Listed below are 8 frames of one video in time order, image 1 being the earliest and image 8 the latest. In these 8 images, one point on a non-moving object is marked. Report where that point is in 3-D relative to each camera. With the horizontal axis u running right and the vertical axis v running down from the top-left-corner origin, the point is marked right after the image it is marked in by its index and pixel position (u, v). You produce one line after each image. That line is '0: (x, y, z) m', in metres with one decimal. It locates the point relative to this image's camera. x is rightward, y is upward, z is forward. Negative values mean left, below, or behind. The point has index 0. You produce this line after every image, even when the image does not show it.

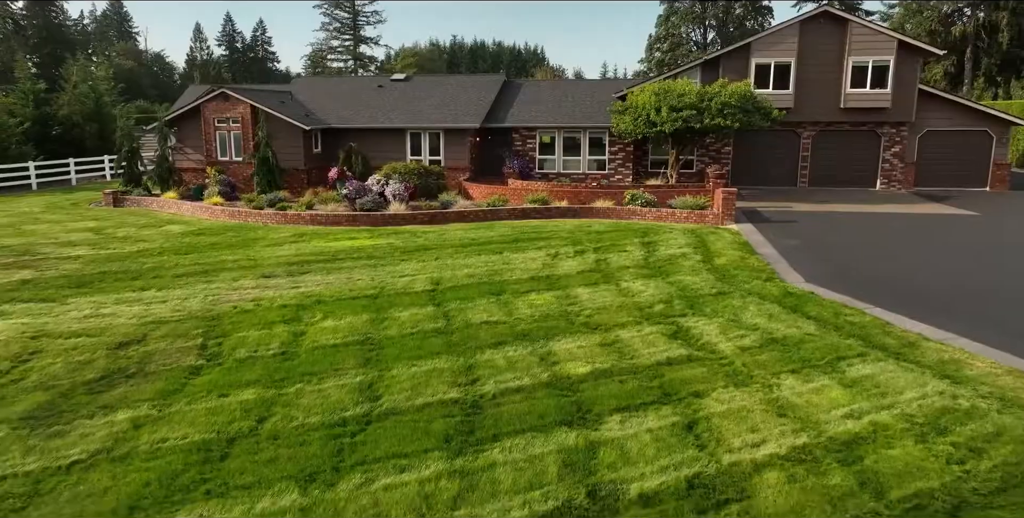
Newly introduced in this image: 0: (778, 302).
0: (+3.3, -0.6, +9.9) m
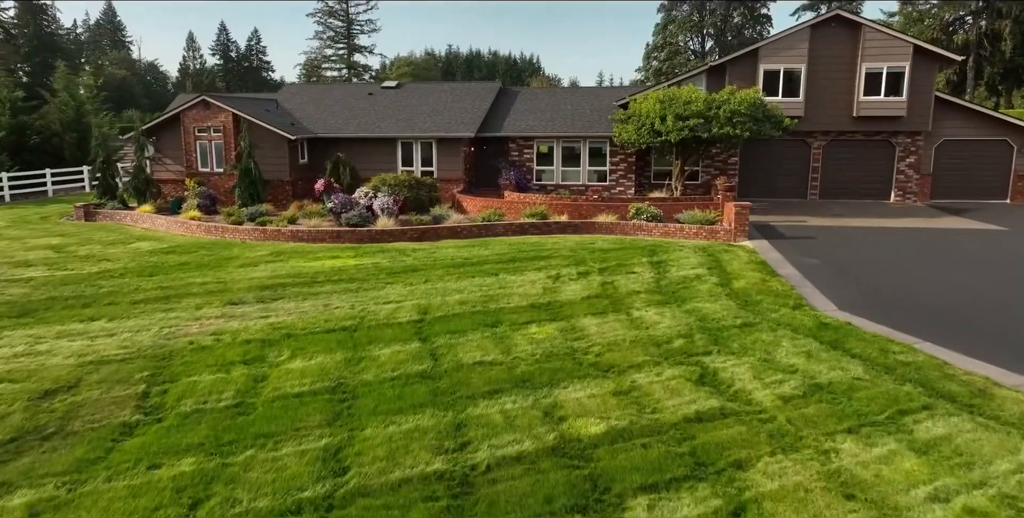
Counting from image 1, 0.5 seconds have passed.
0: (+3.3, -0.9, +8.6) m
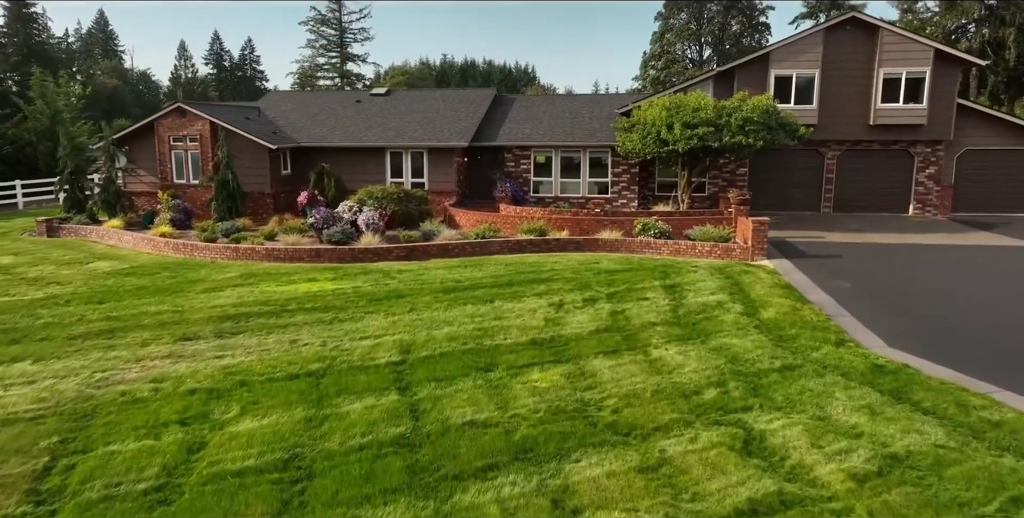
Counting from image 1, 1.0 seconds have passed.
0: (+3.3, -1.2, +7.2) m
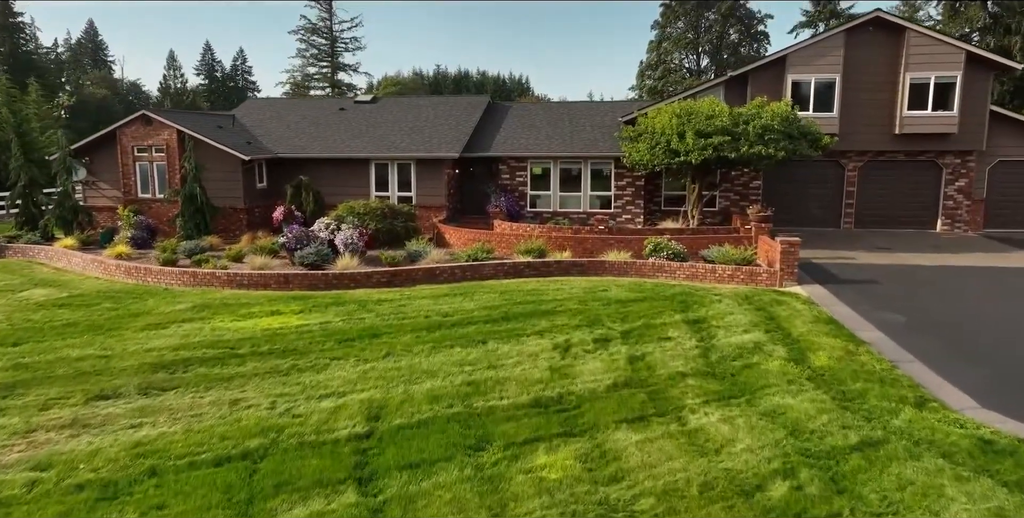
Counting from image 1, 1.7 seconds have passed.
0: (+3.3, -1.5, +5.4) m
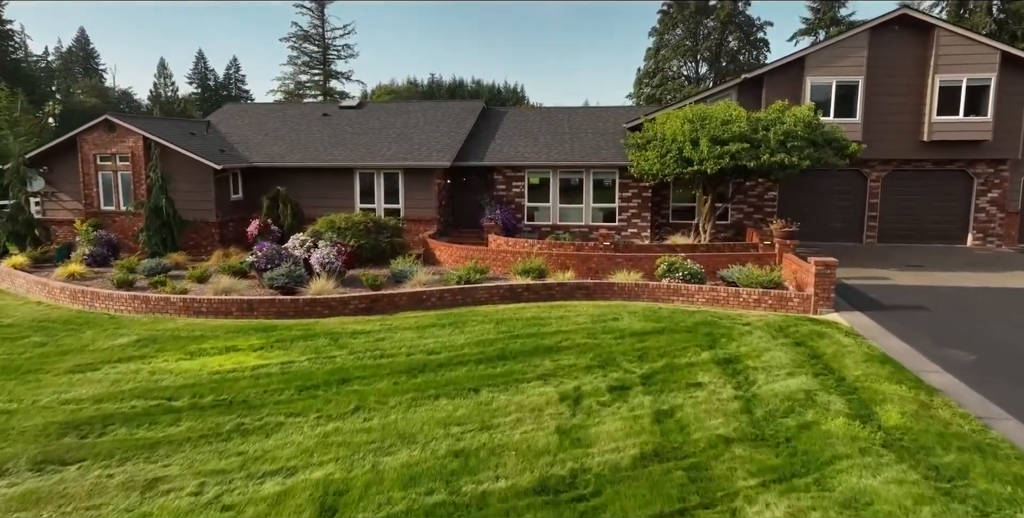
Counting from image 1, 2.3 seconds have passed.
0: (+3.3, -1.7, +3.8) m
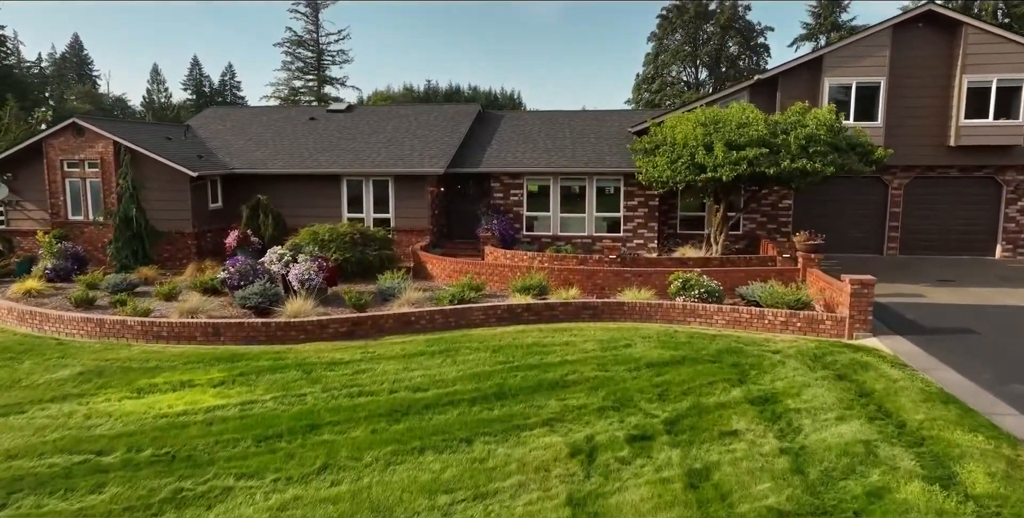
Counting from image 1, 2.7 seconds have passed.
0: (+3.3, -1.9, +2.5) m
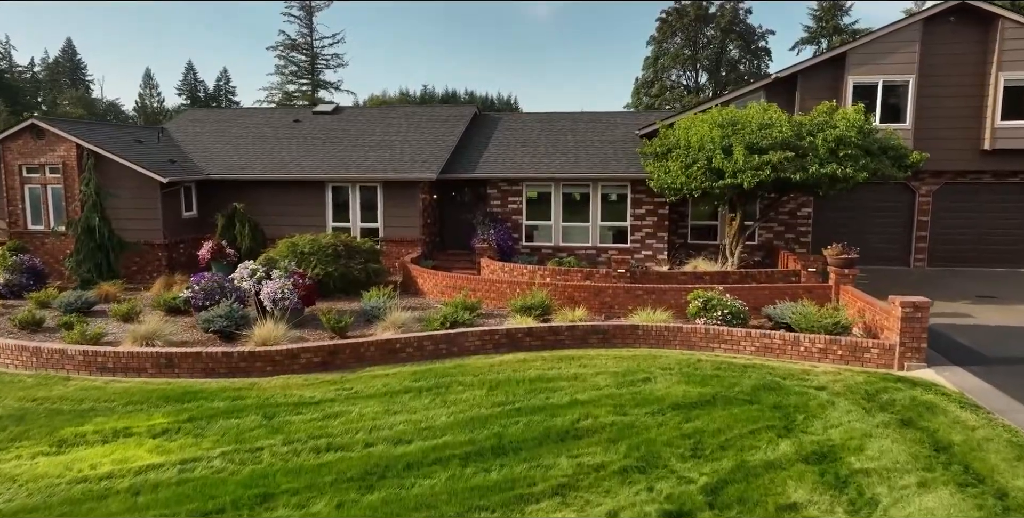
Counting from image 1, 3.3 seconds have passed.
0: (+3.3, -2.1, +1.2) m
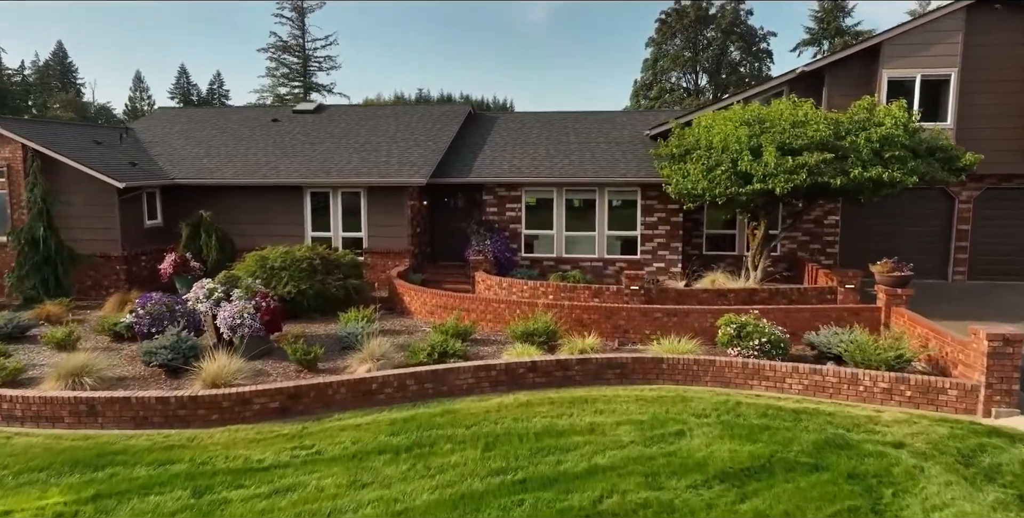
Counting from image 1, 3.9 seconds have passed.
0: (+3.4, -2.2, -0.5) m
